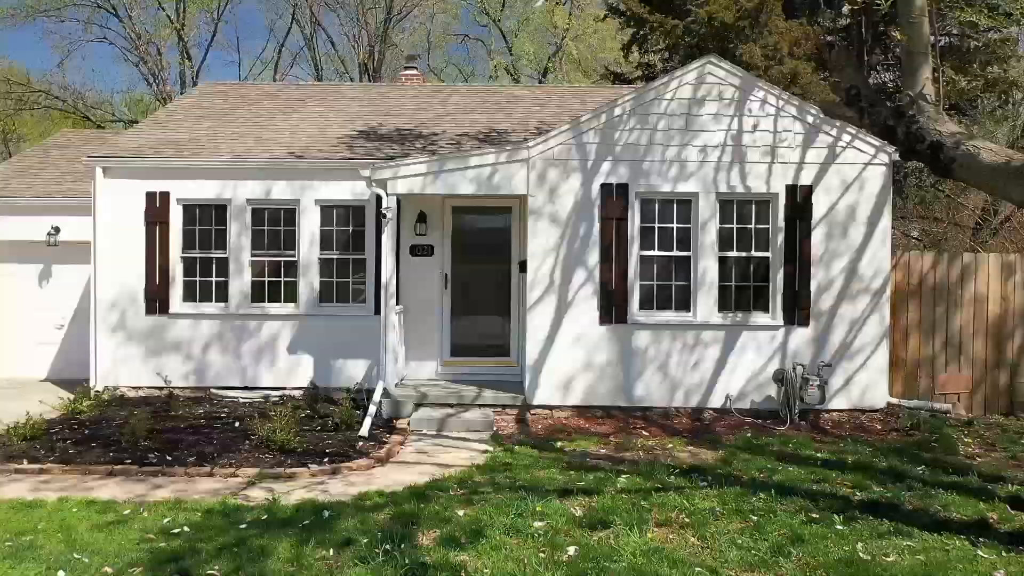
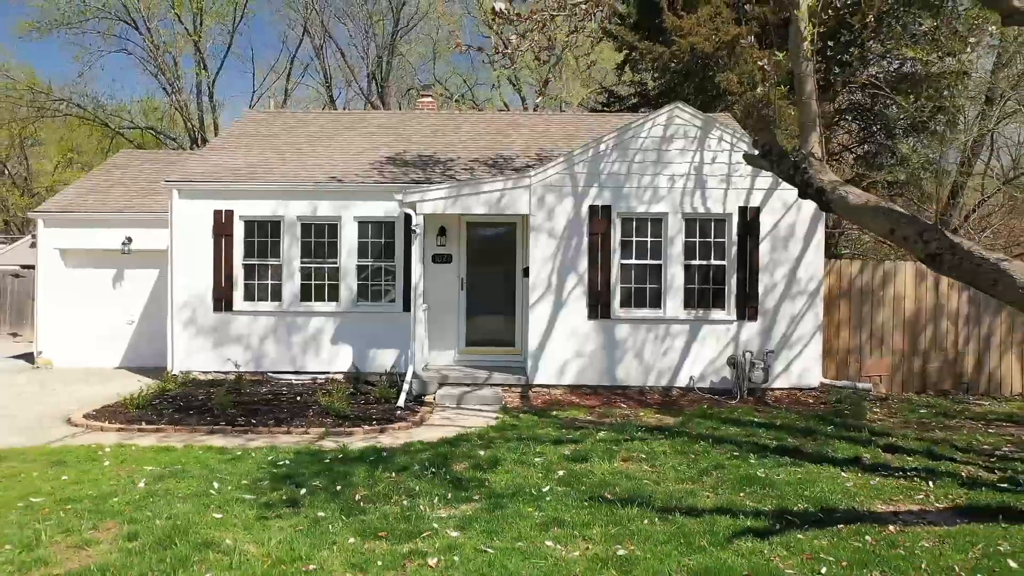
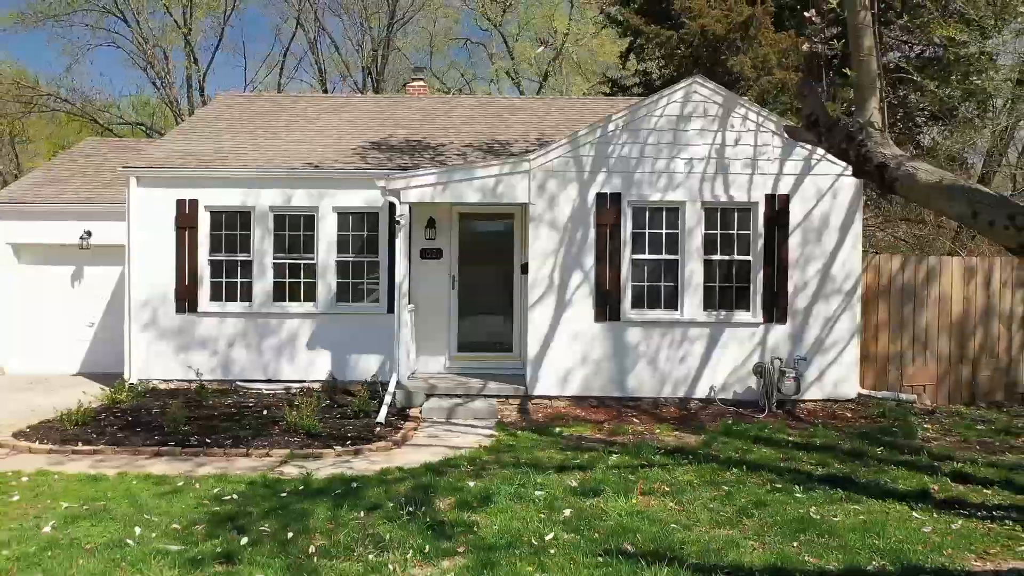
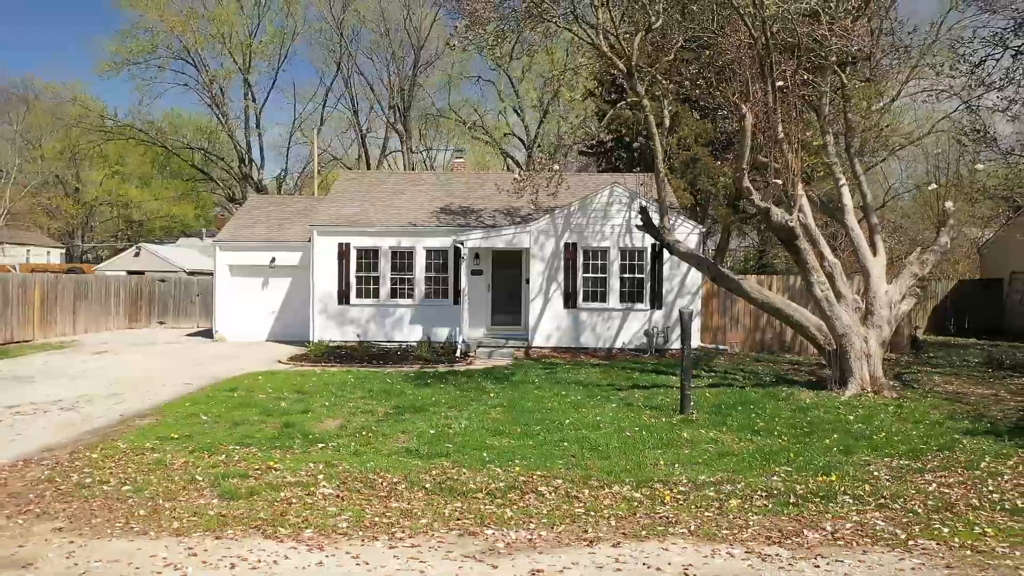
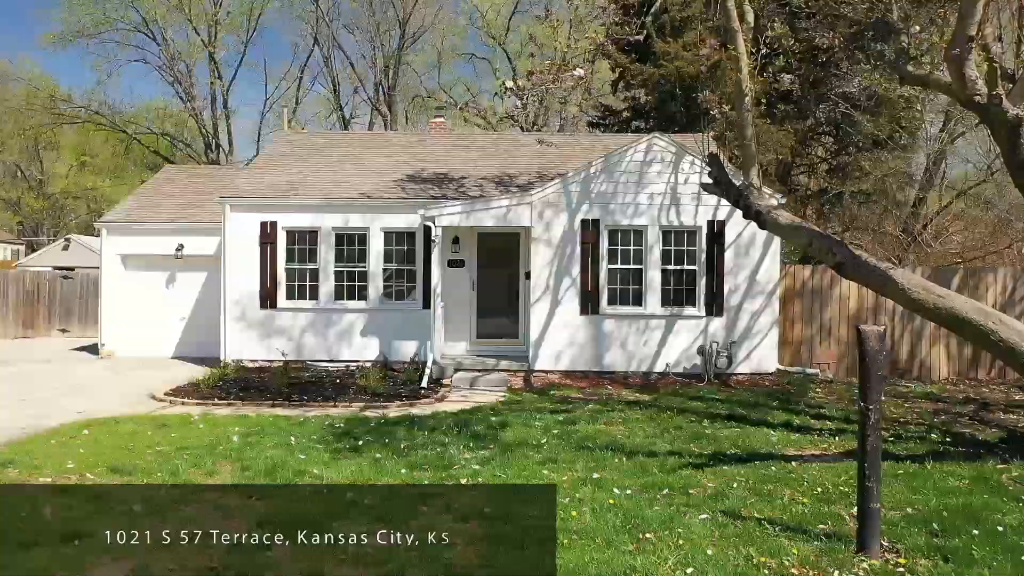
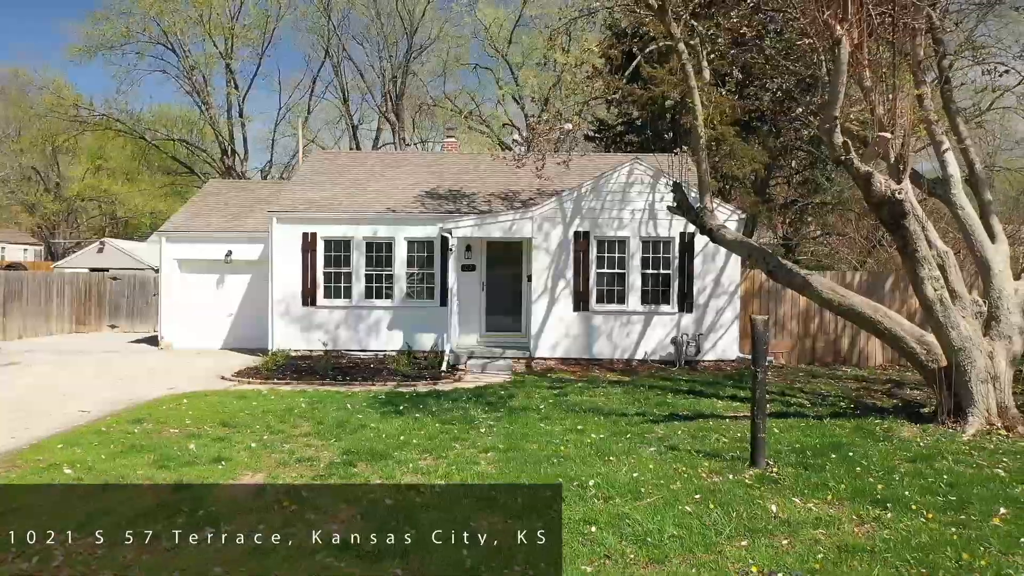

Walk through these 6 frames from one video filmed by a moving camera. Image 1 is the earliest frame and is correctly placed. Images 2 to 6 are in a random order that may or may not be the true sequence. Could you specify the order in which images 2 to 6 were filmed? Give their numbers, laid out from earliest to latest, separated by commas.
3, 2, 5, 6, 4
